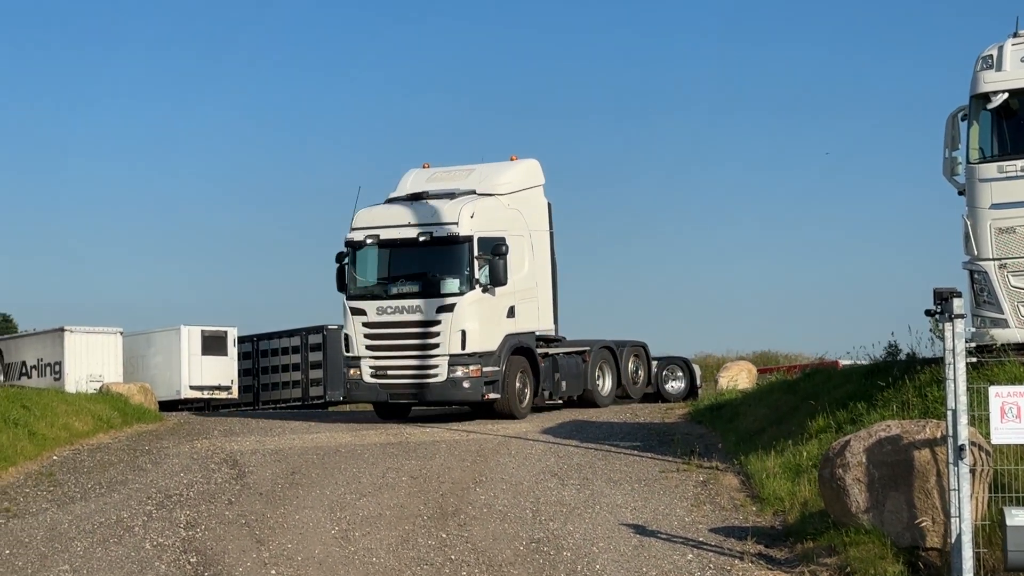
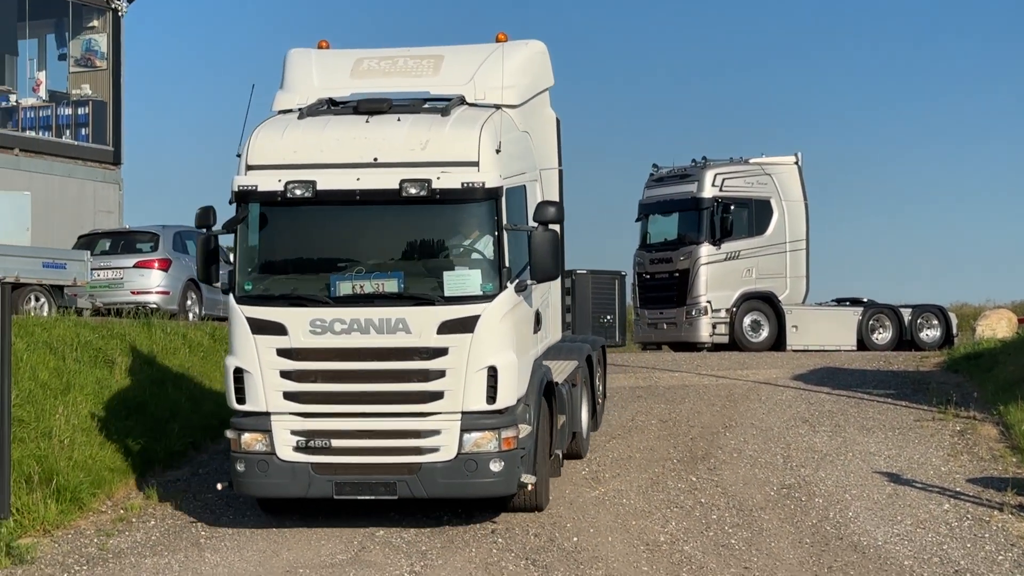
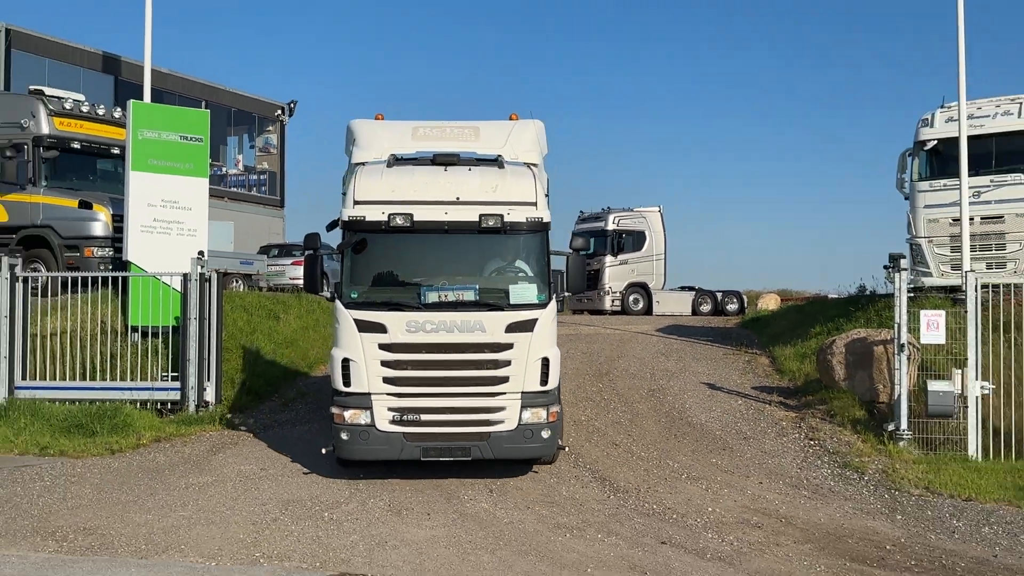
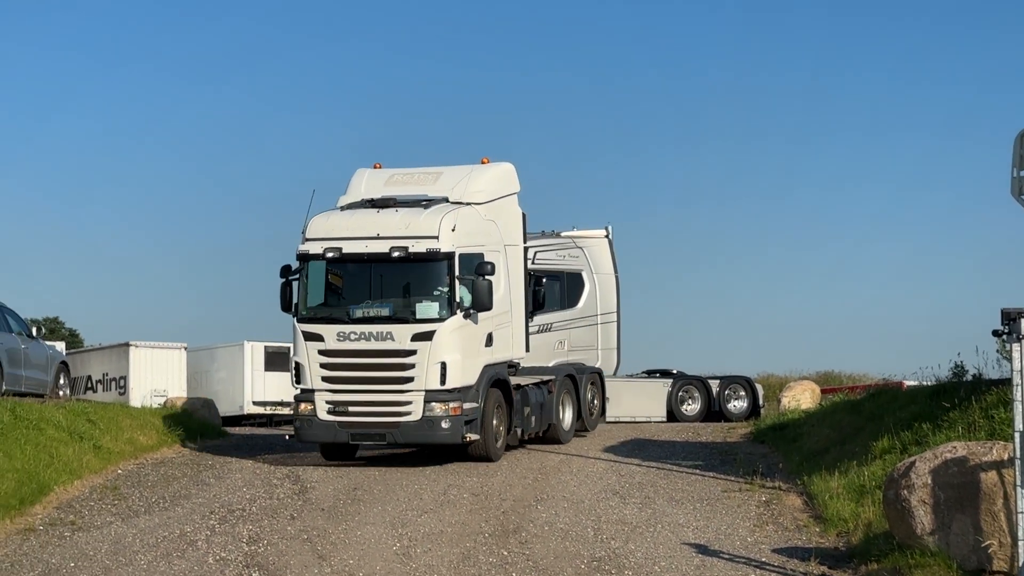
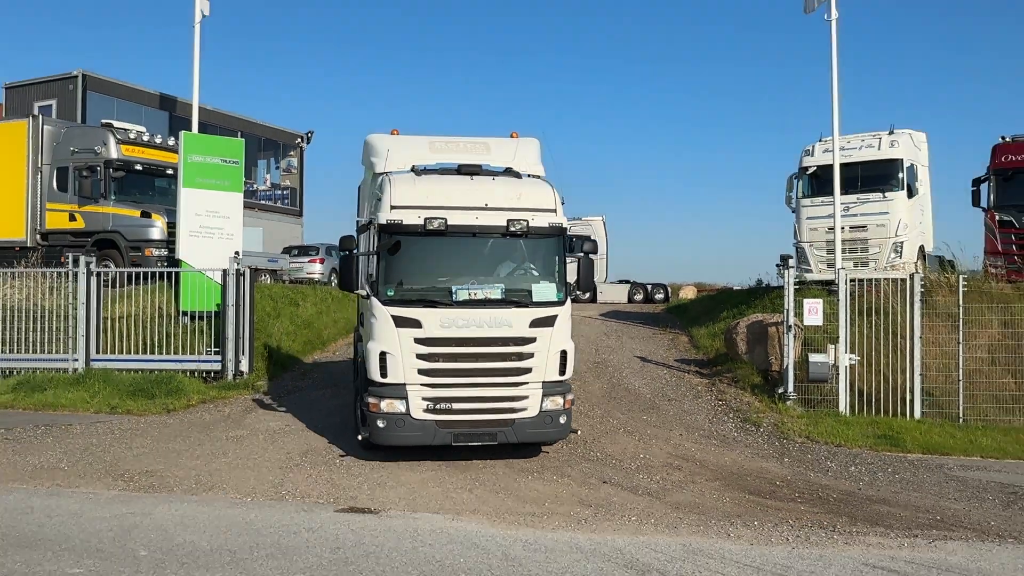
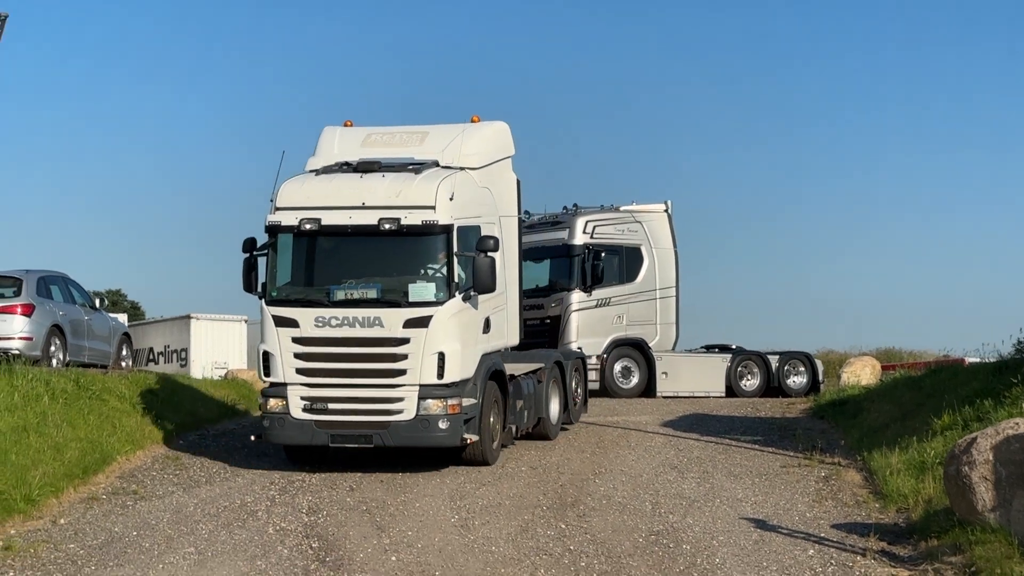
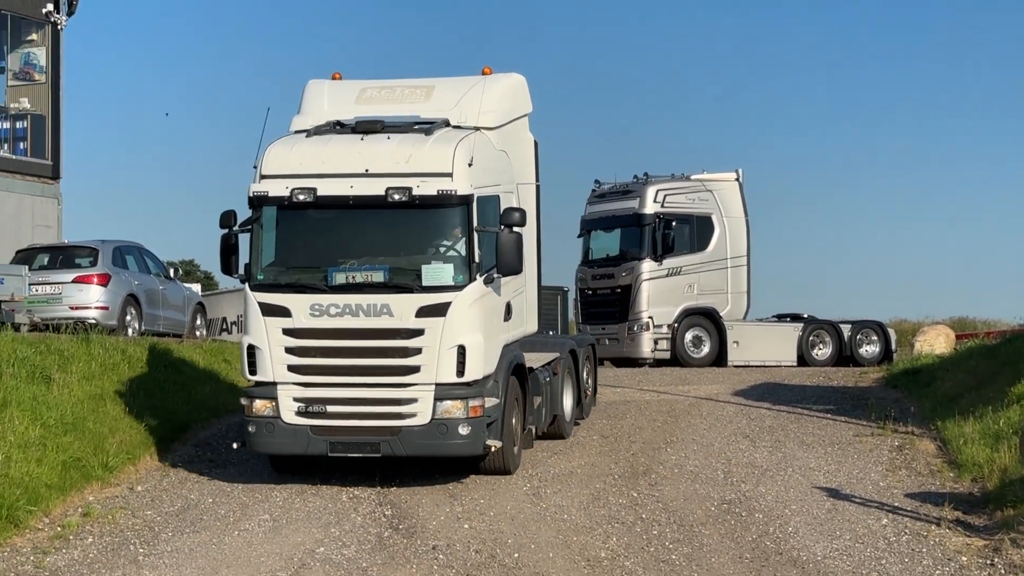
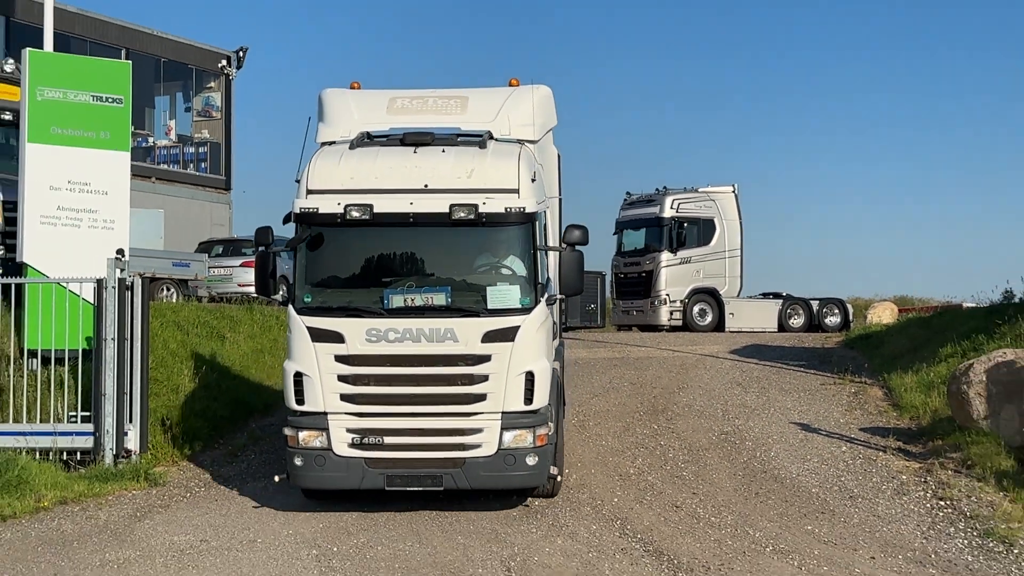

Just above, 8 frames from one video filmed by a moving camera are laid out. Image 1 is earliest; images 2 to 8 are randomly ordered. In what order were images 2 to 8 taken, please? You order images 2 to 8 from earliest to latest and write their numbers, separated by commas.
4, 6, 7, 2, 8, 3, 5
